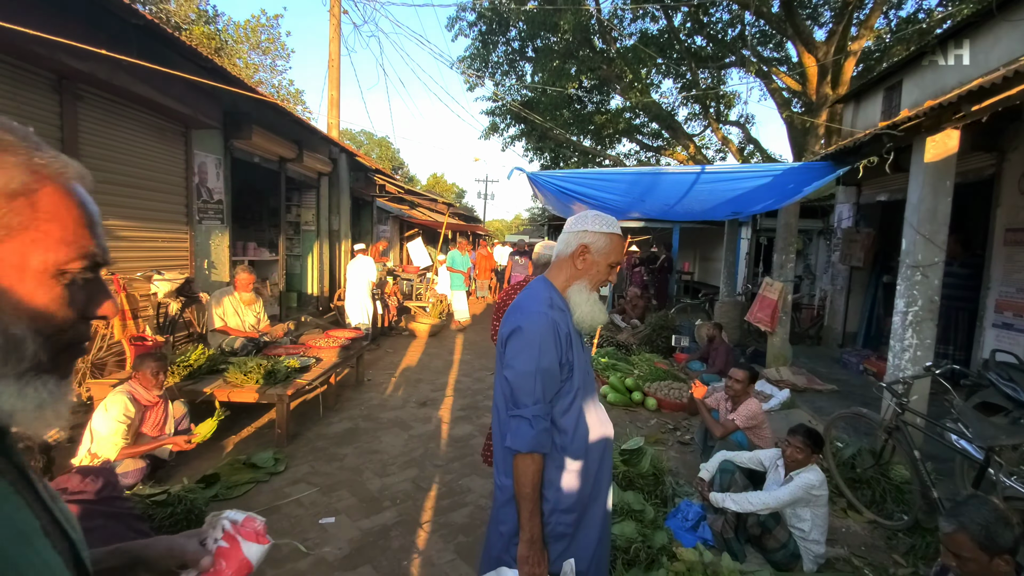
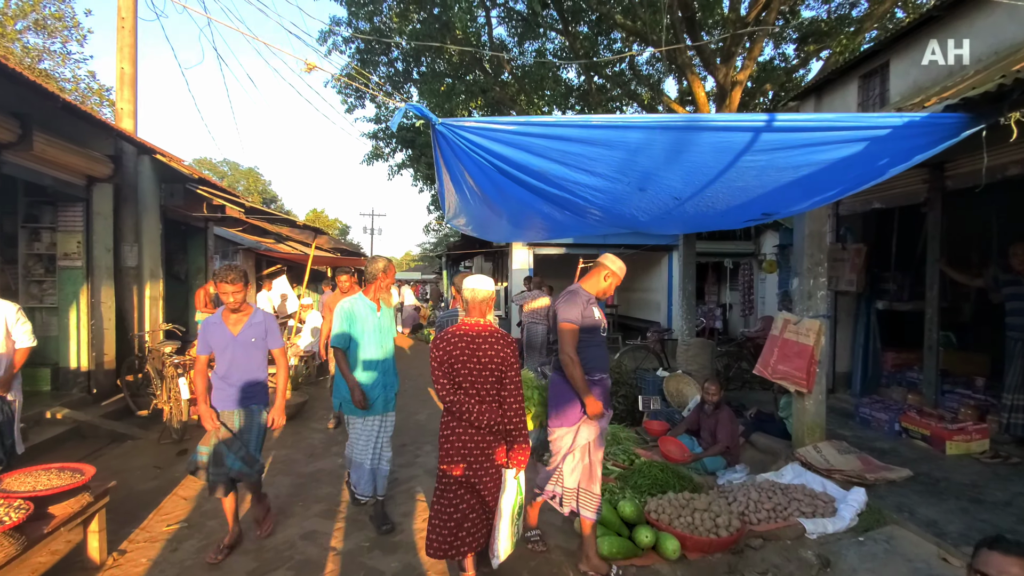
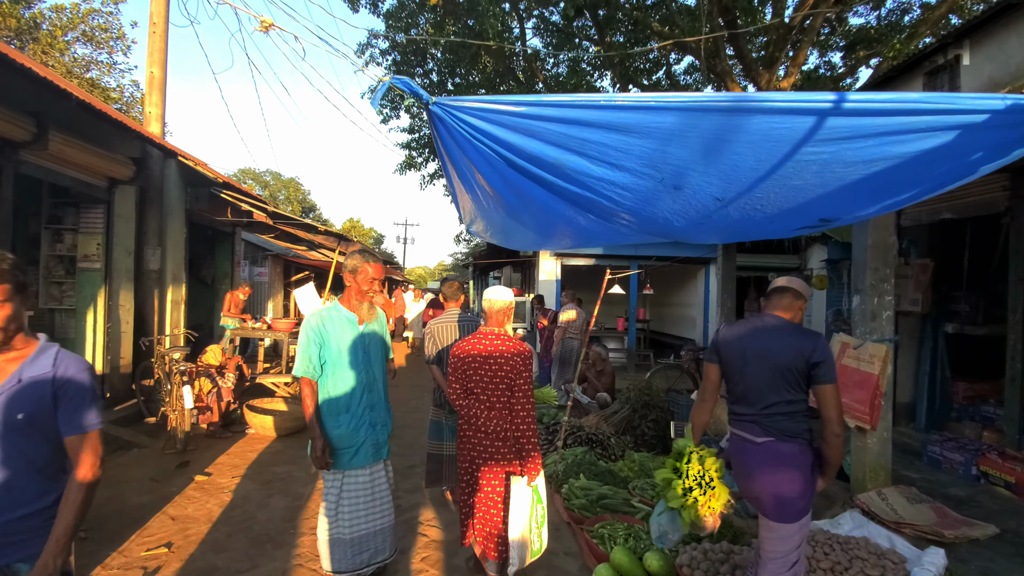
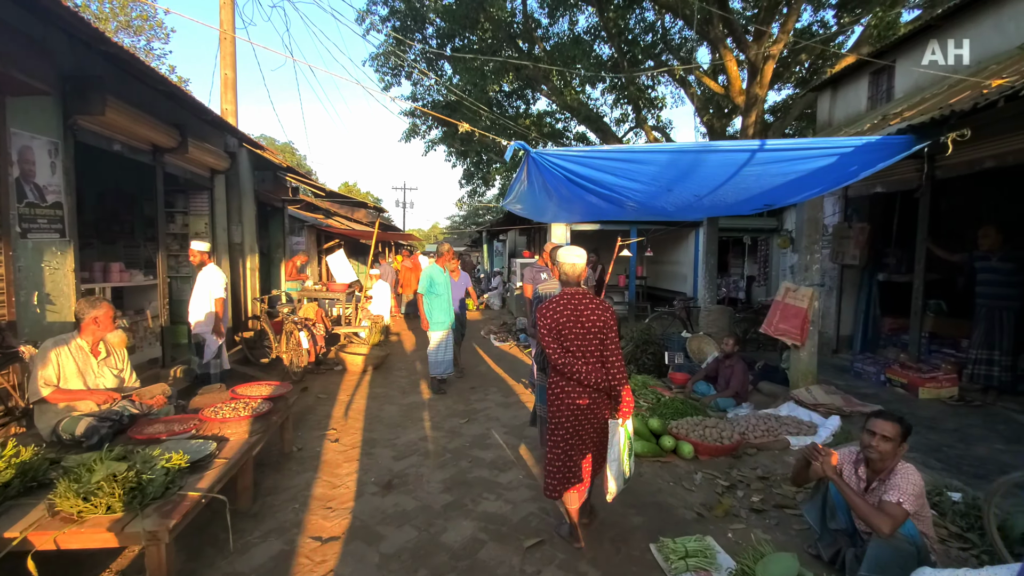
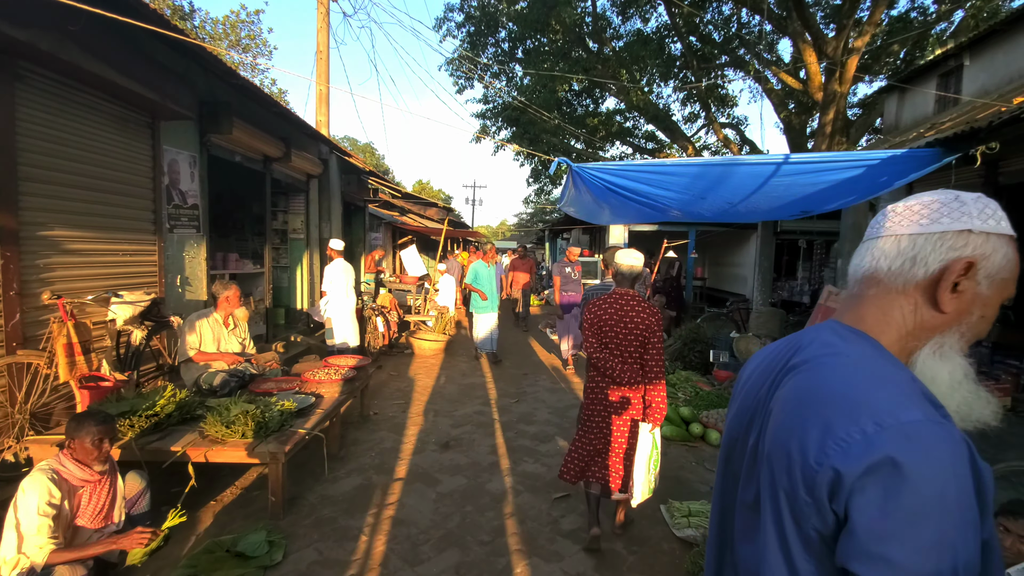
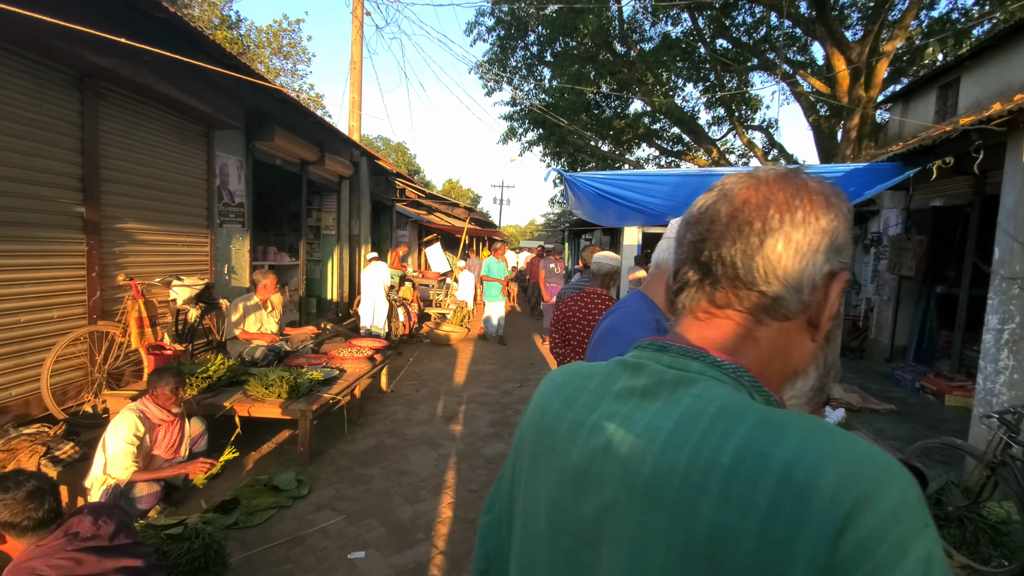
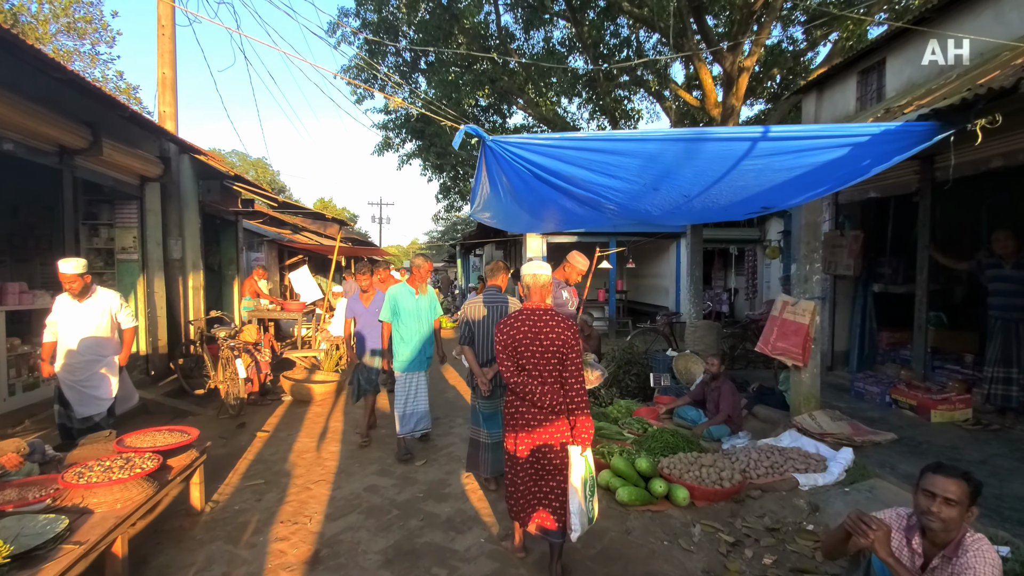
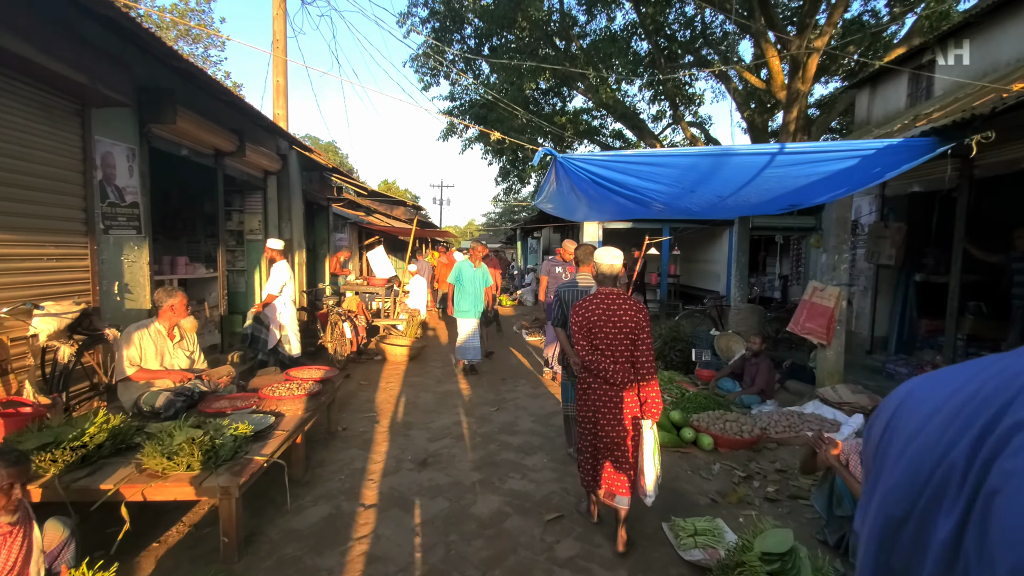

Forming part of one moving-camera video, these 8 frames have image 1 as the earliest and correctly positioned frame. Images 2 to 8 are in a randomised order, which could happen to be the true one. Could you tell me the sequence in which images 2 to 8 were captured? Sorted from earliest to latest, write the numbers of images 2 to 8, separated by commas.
6, 5, 8, 4, 7, 2, 3
